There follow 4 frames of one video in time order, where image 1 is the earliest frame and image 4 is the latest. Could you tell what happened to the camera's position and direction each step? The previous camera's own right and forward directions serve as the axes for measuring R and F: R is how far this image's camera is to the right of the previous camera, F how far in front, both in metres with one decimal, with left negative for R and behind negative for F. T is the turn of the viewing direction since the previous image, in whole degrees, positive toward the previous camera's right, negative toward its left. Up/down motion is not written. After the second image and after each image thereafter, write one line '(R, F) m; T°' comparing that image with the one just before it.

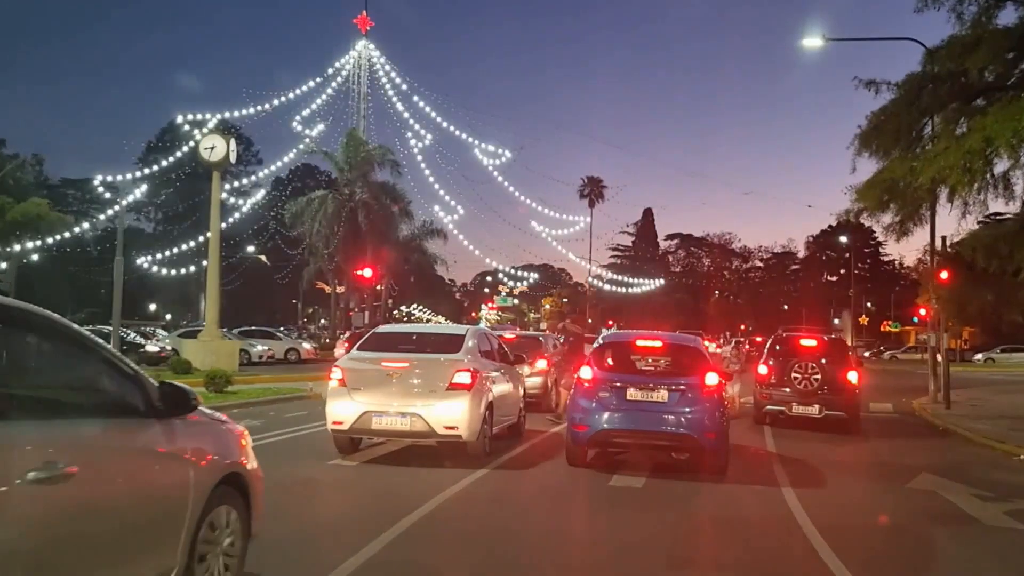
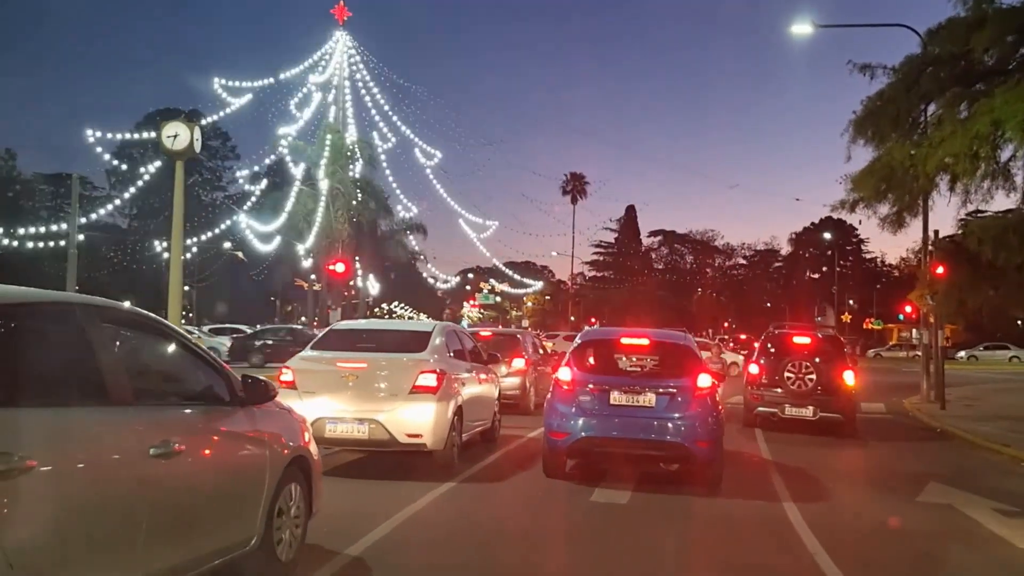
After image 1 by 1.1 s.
(+0.1, +1.0) m; +1°
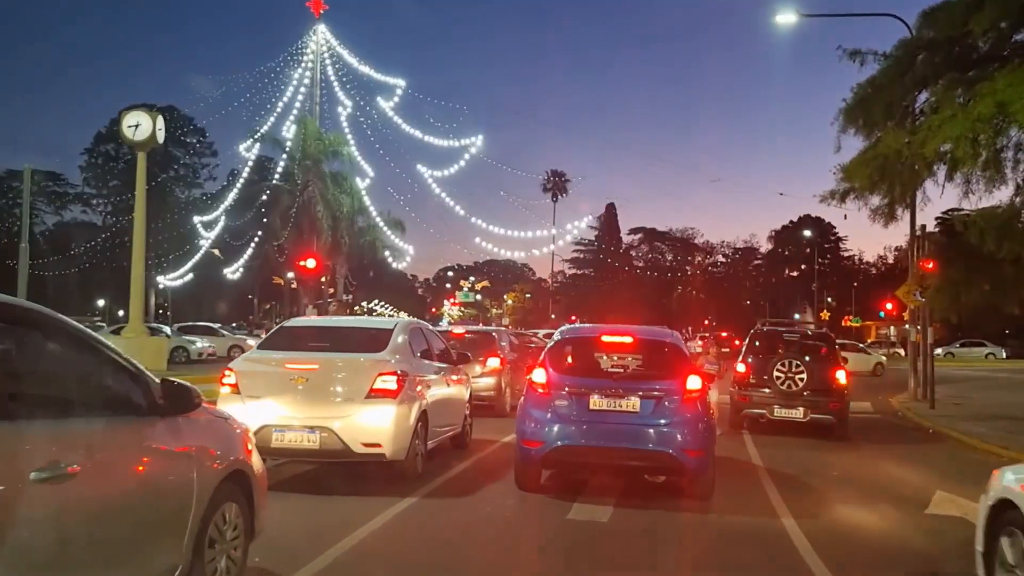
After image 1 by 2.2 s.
(+0.1, +0.9) m; +1°
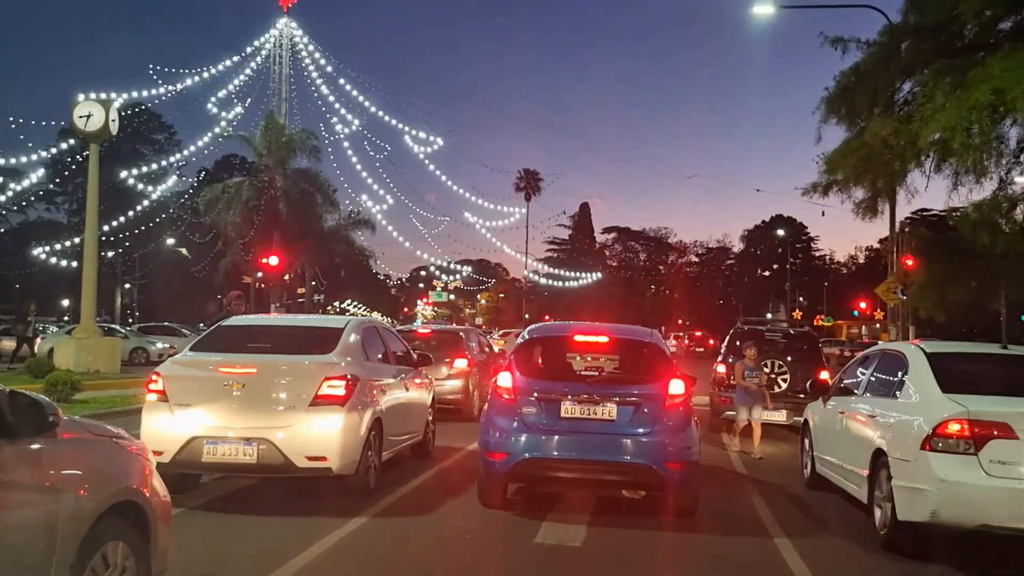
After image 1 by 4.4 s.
(+0.1, +0.8) m; +2°
